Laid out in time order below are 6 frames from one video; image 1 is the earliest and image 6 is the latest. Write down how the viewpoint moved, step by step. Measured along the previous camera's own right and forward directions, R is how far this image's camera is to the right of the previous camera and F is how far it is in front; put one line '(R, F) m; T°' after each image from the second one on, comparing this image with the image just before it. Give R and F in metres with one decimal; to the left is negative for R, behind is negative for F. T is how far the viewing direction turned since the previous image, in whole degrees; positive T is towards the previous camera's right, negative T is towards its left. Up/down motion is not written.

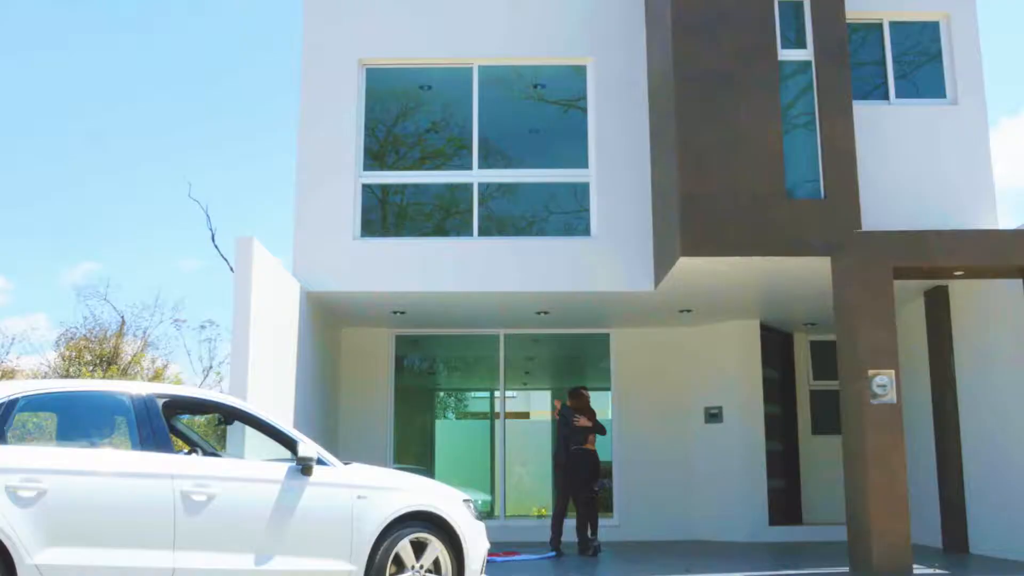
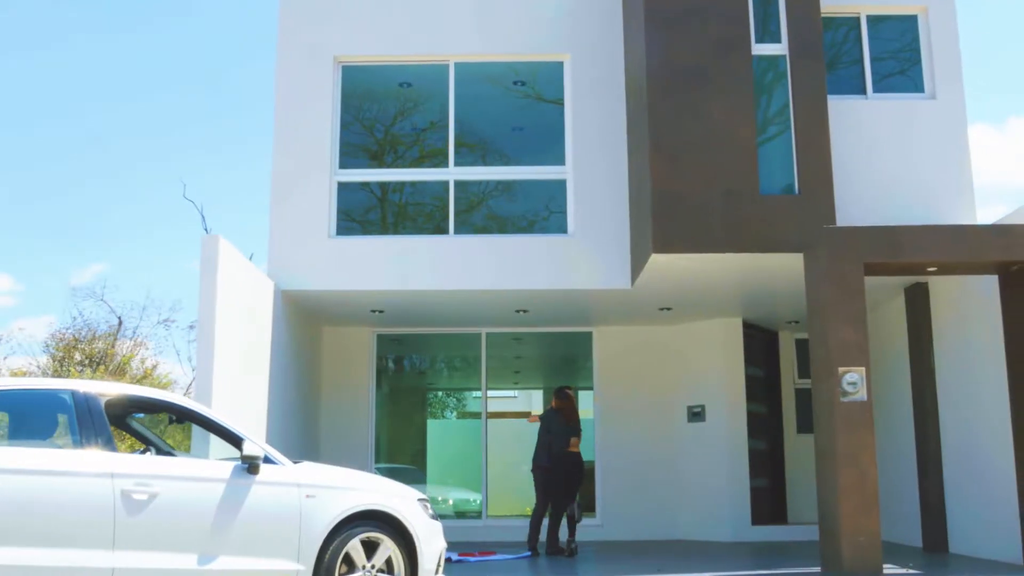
(+0.5, +0.1) m; -1°
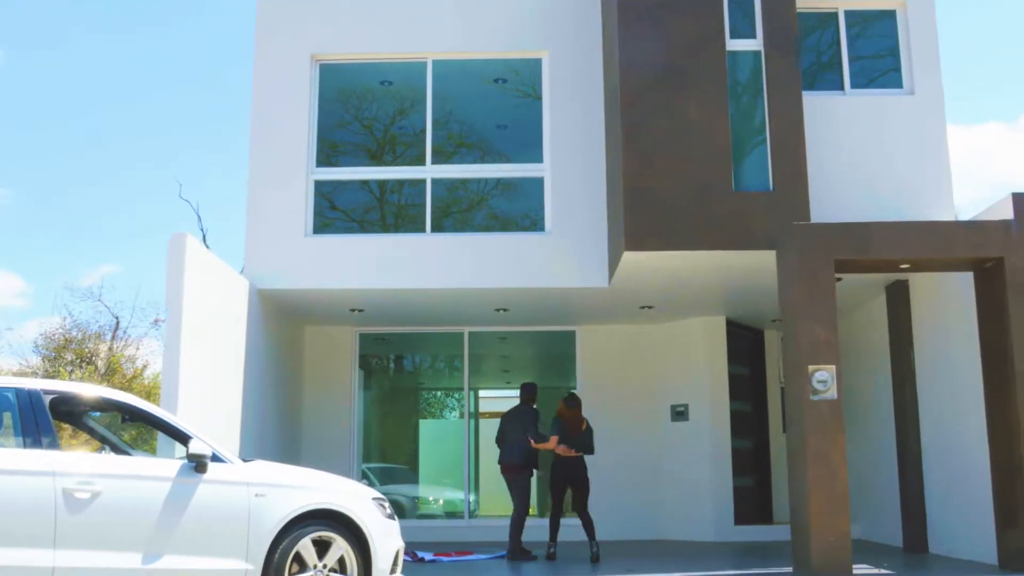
(+0.5, +0.1) m; -1°
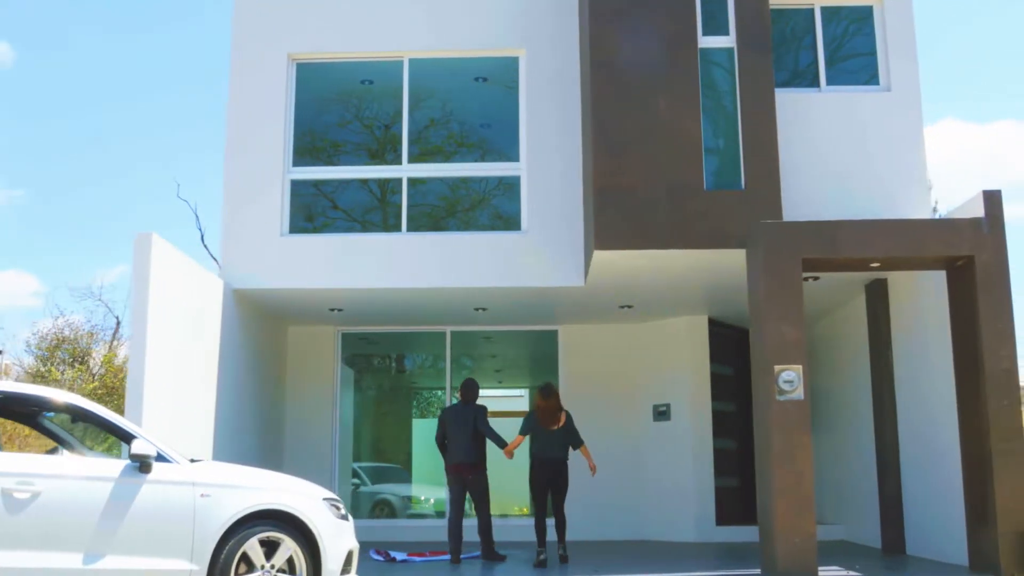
(+0.5, +0.1) m; -1°
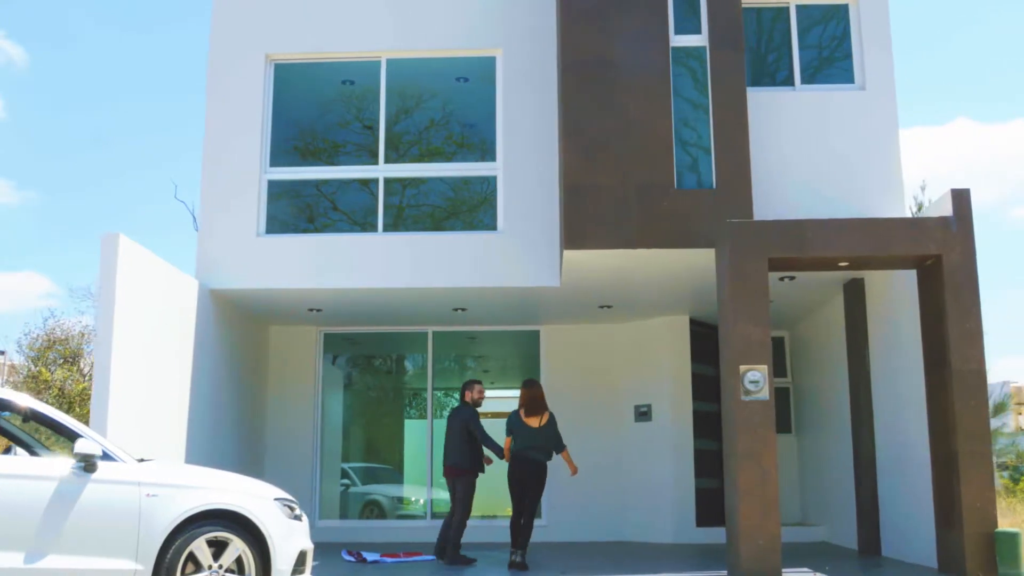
(+0.5, 0.0) m; -1°
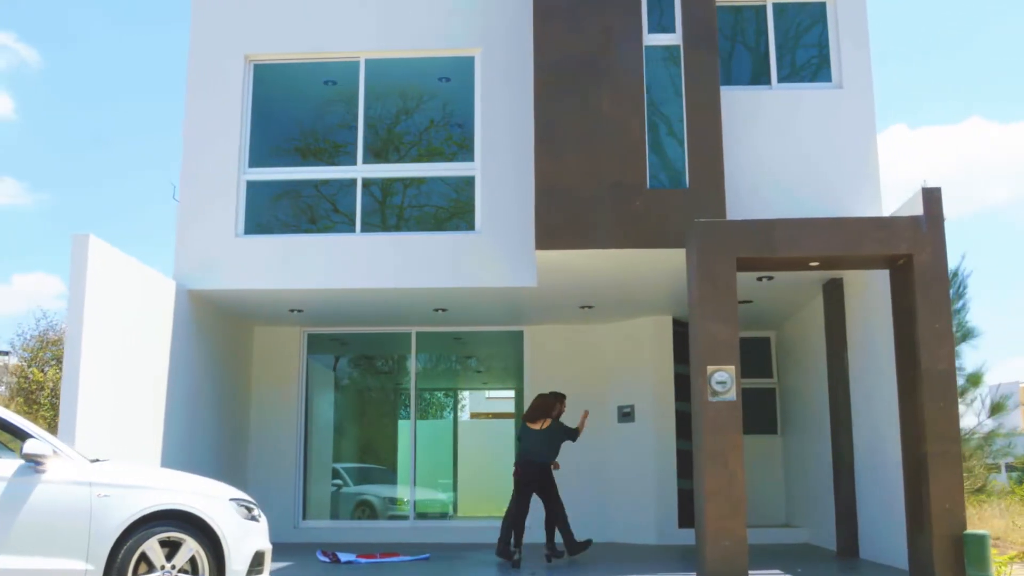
(+0.5, 0.0) m; -1°
